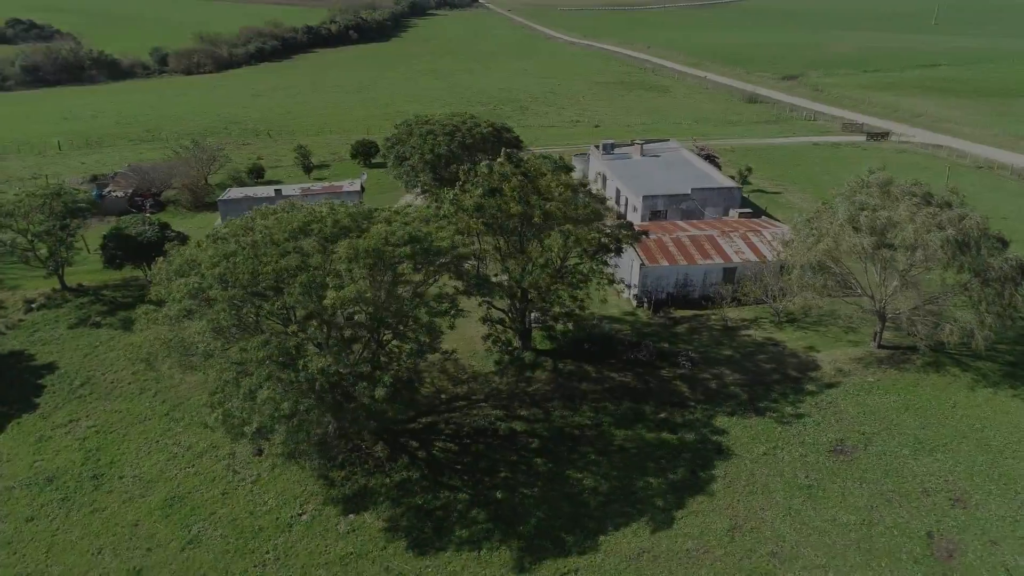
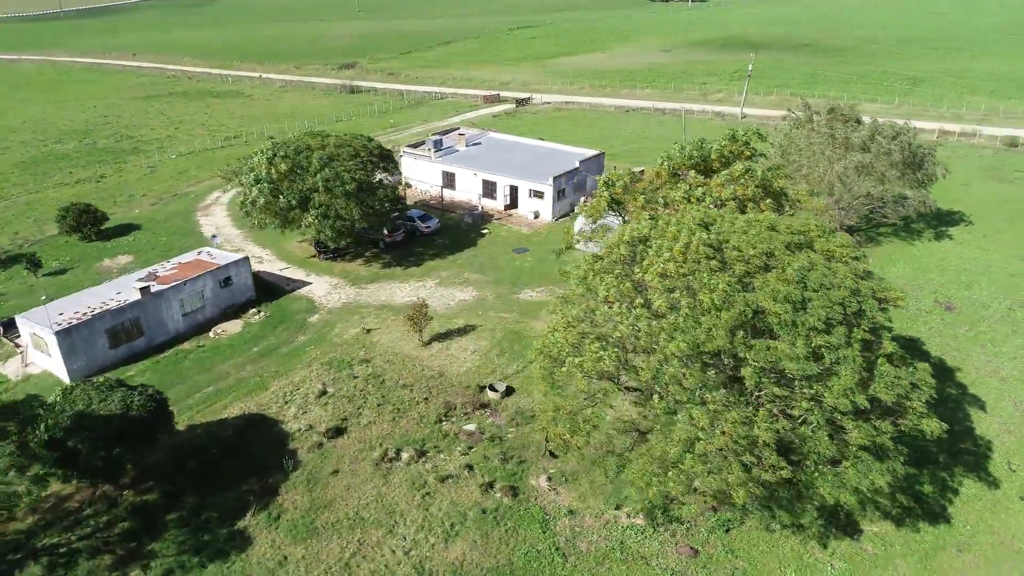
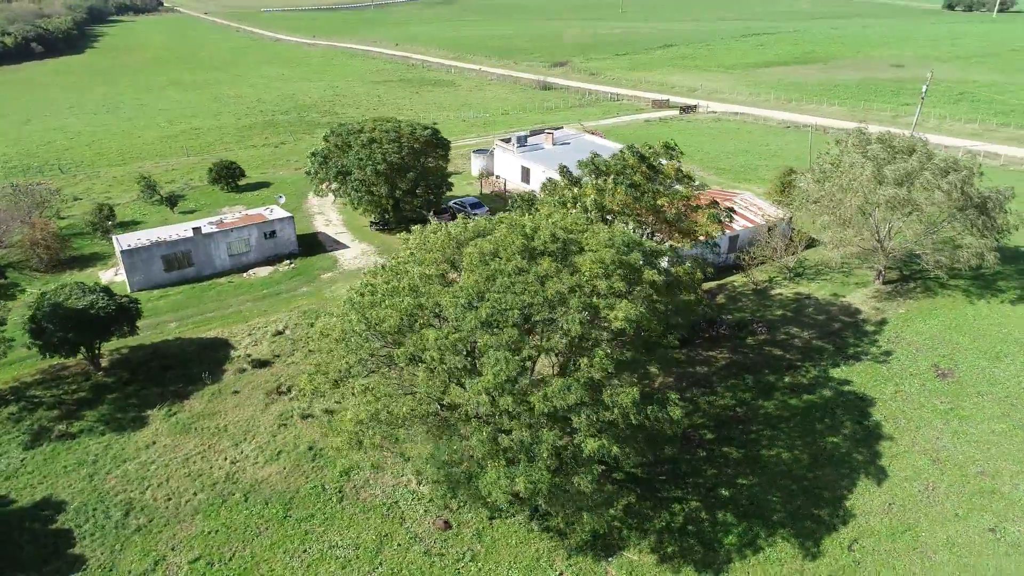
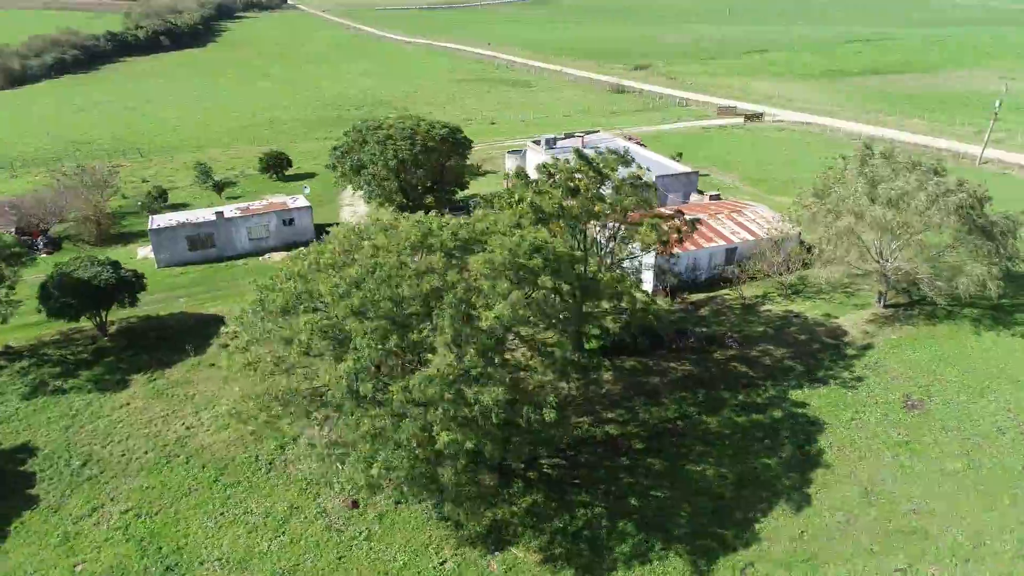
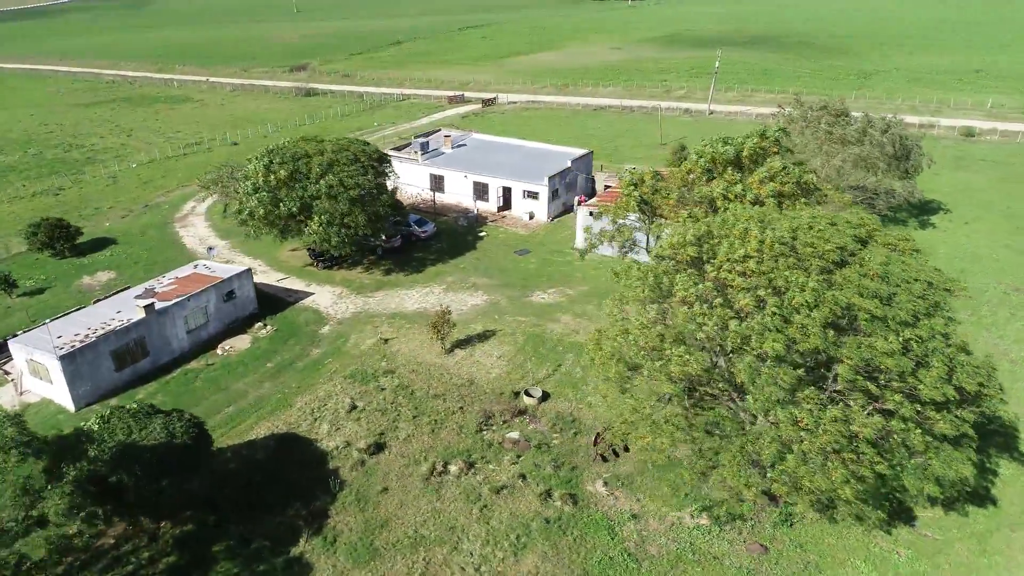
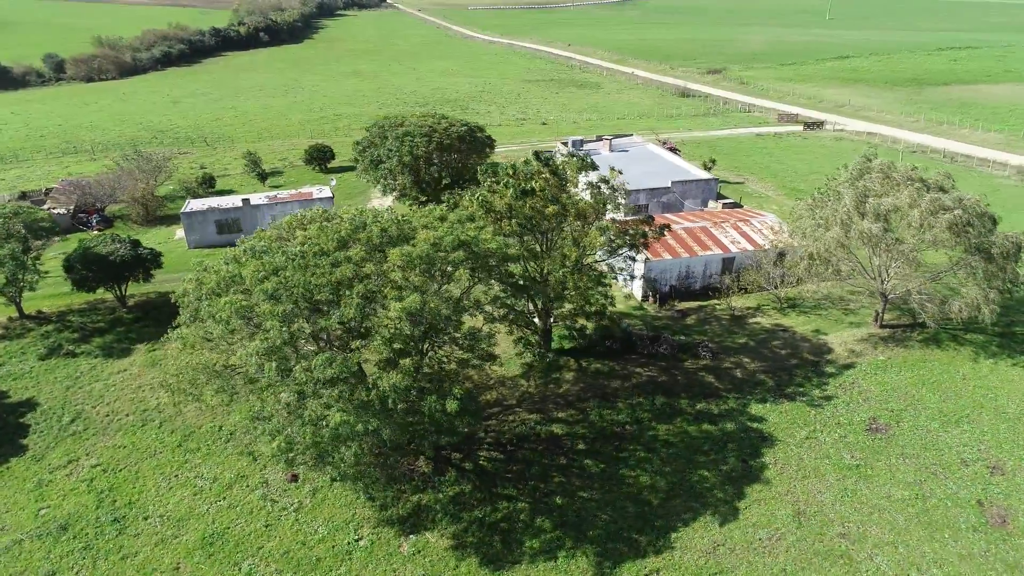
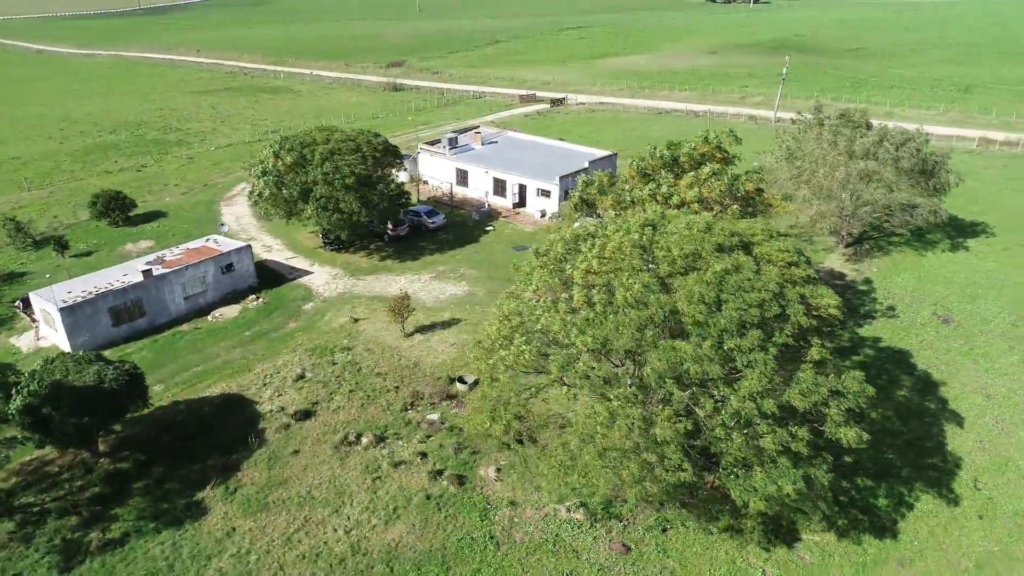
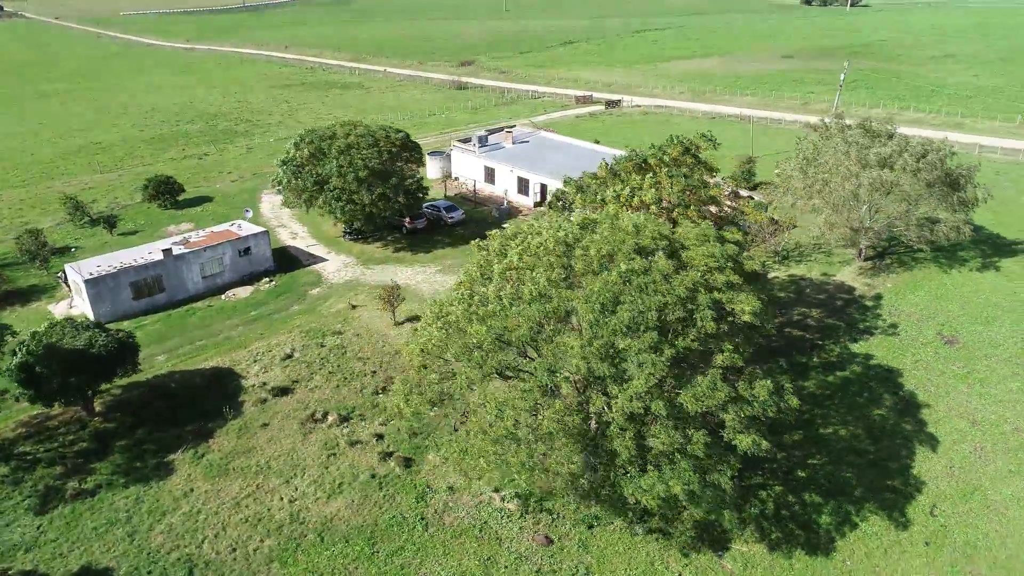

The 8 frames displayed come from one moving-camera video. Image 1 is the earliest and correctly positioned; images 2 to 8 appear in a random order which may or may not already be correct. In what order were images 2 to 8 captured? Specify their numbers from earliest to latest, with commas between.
6, 4, 3, 8, 7, 2, 5
